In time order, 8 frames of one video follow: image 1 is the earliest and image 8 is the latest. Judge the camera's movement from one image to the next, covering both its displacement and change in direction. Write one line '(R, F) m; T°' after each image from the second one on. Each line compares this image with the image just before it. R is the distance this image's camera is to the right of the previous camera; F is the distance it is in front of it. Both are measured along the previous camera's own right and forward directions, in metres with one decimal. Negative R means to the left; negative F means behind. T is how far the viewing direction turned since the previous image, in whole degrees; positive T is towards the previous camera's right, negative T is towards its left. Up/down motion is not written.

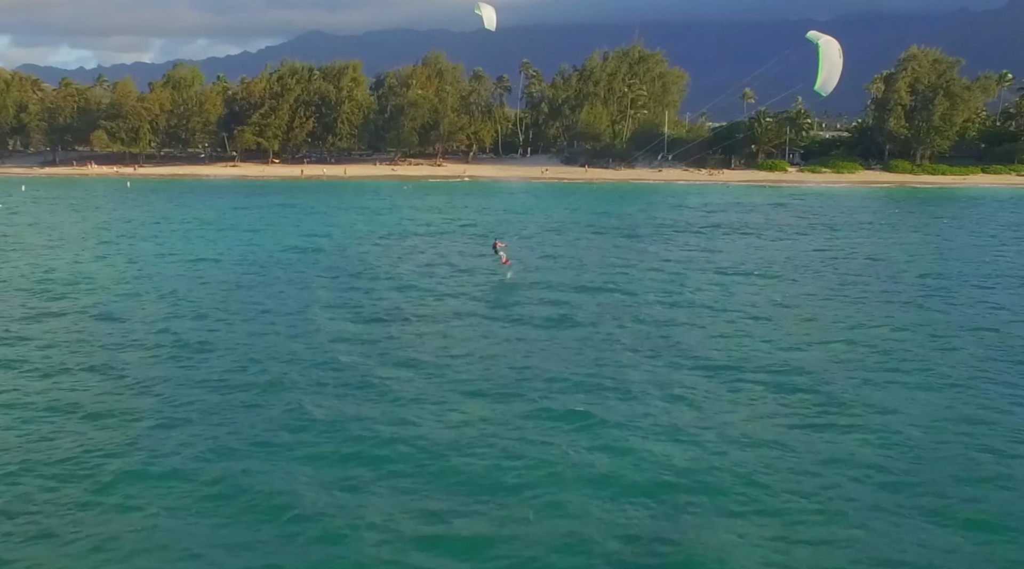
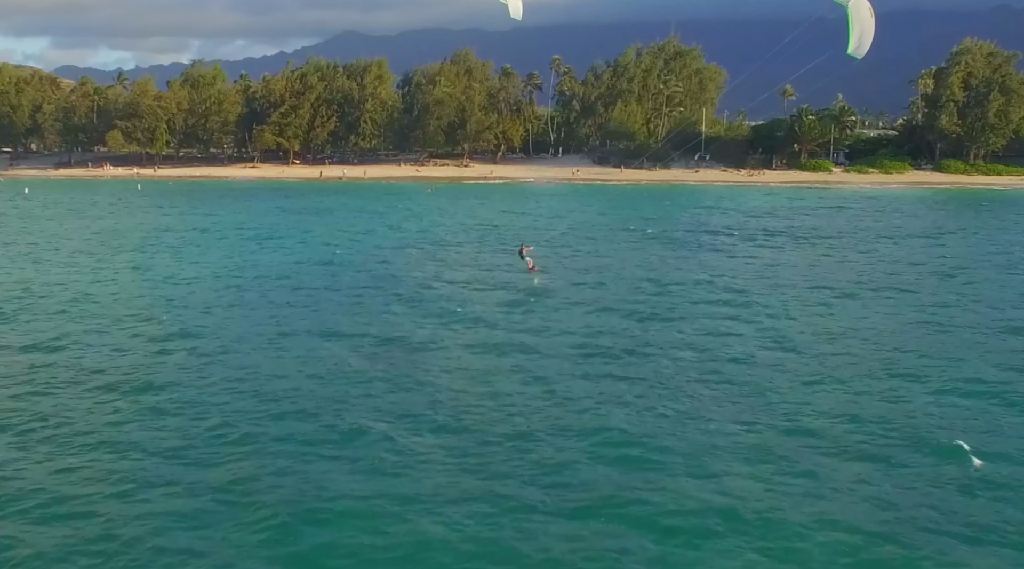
(+0.1, +5.3) m; -2°
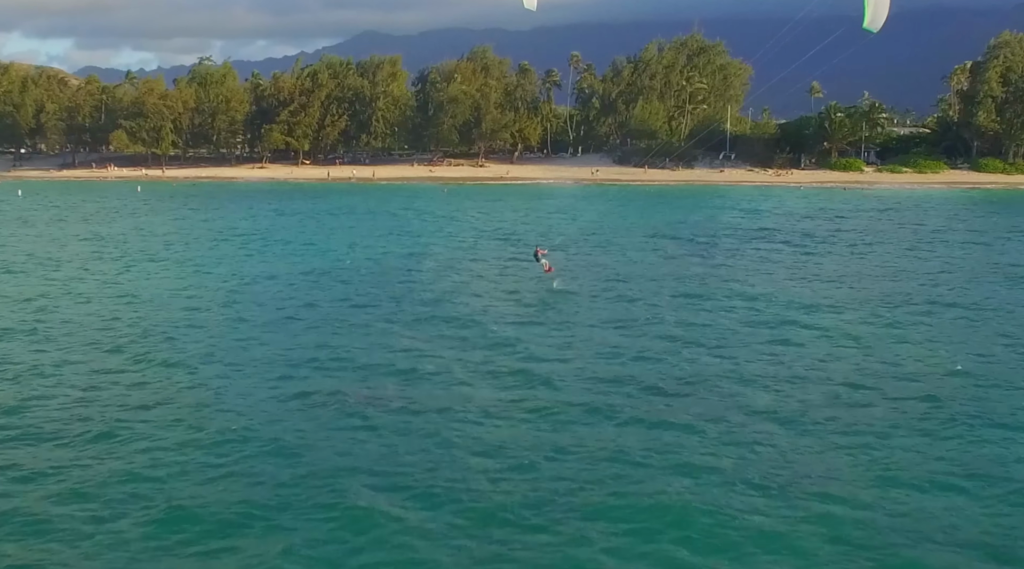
(+0.2, +4.3) m; -1°
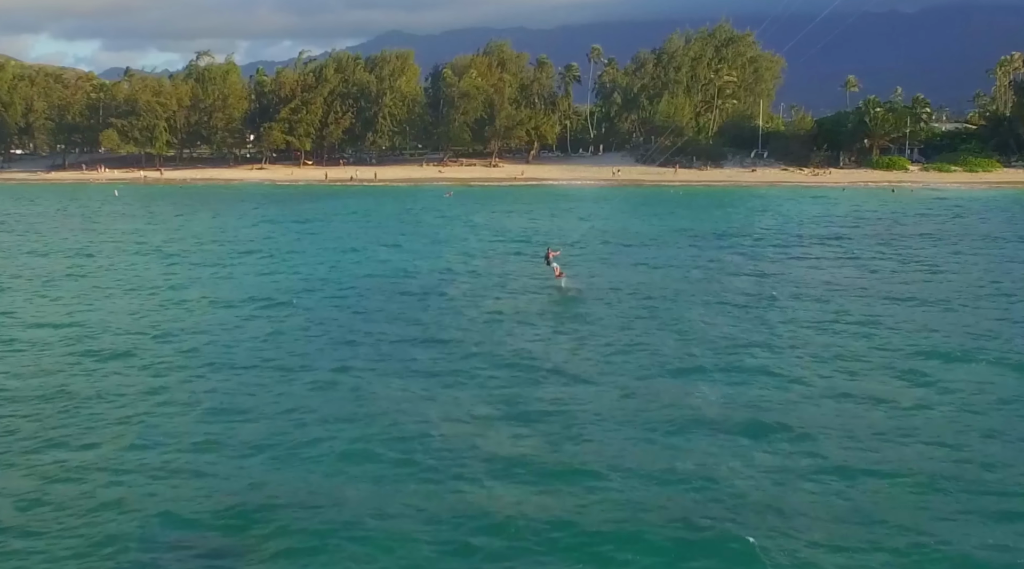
(+0.5, +7.7) m; -1°
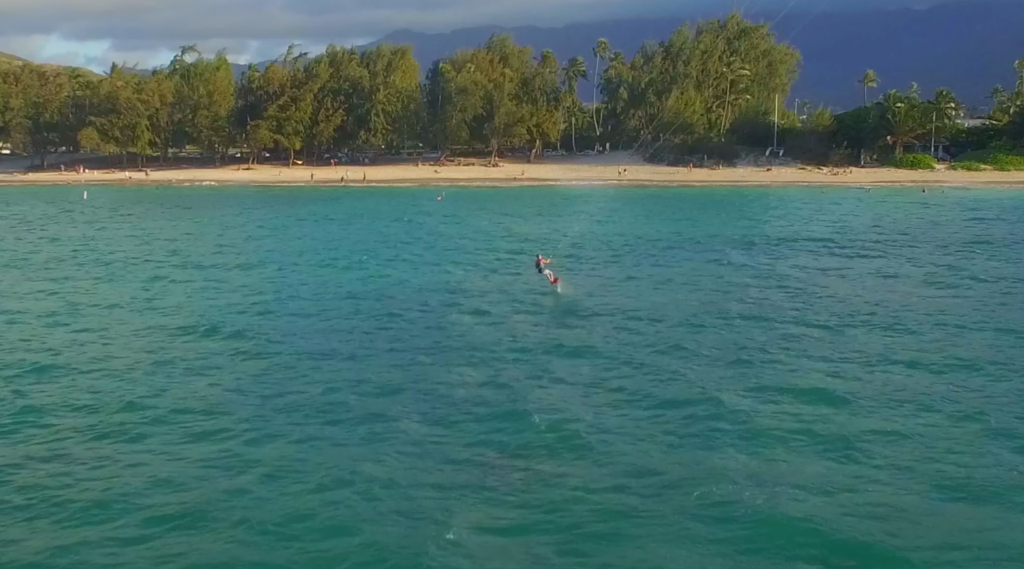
(+0.6, +5.9) m; 0°
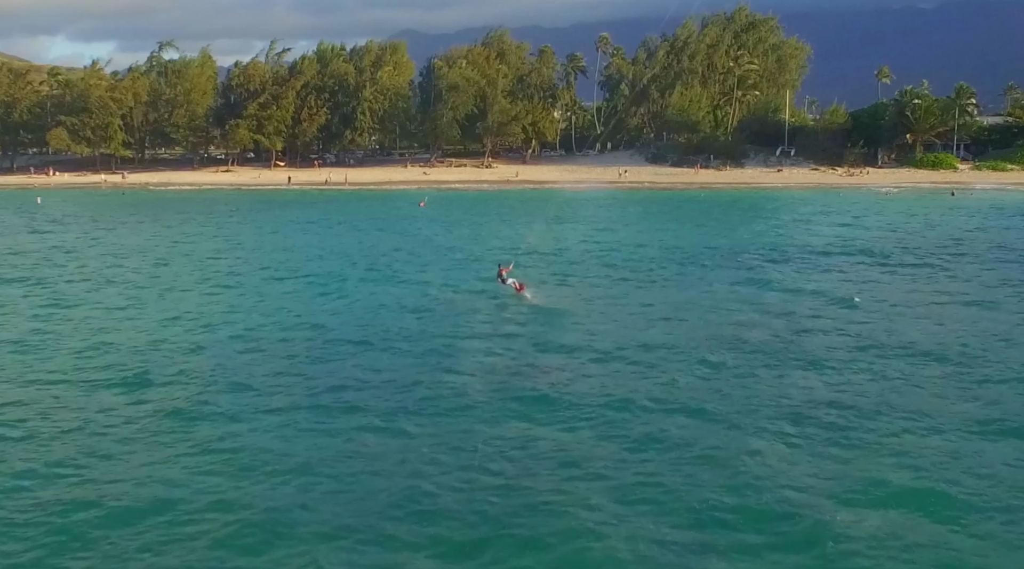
(+0.6, +6.0) m; 0°
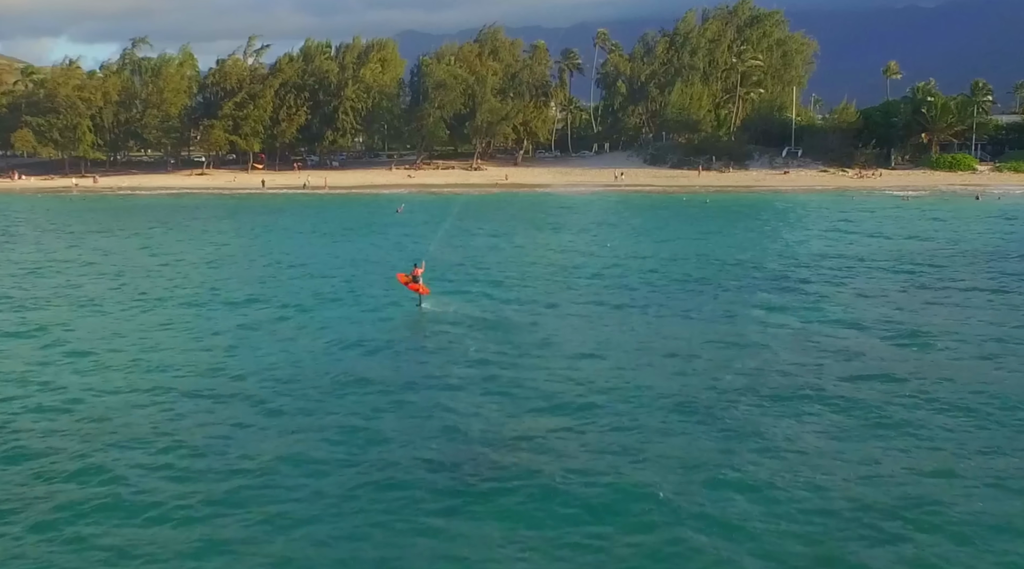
(+0.6, +5.3) m; 0°
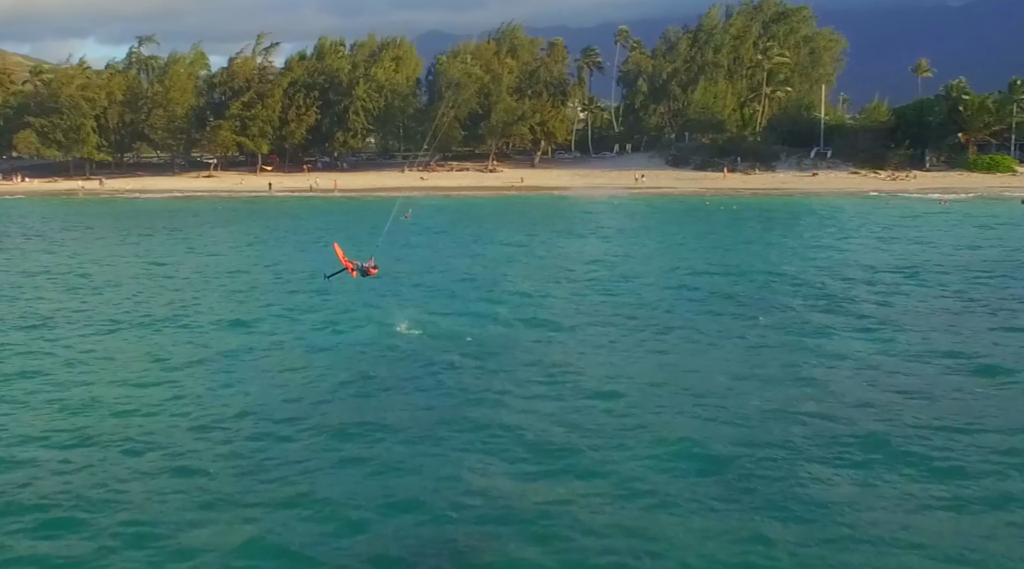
(+0.2, +3.3) m; -1°
